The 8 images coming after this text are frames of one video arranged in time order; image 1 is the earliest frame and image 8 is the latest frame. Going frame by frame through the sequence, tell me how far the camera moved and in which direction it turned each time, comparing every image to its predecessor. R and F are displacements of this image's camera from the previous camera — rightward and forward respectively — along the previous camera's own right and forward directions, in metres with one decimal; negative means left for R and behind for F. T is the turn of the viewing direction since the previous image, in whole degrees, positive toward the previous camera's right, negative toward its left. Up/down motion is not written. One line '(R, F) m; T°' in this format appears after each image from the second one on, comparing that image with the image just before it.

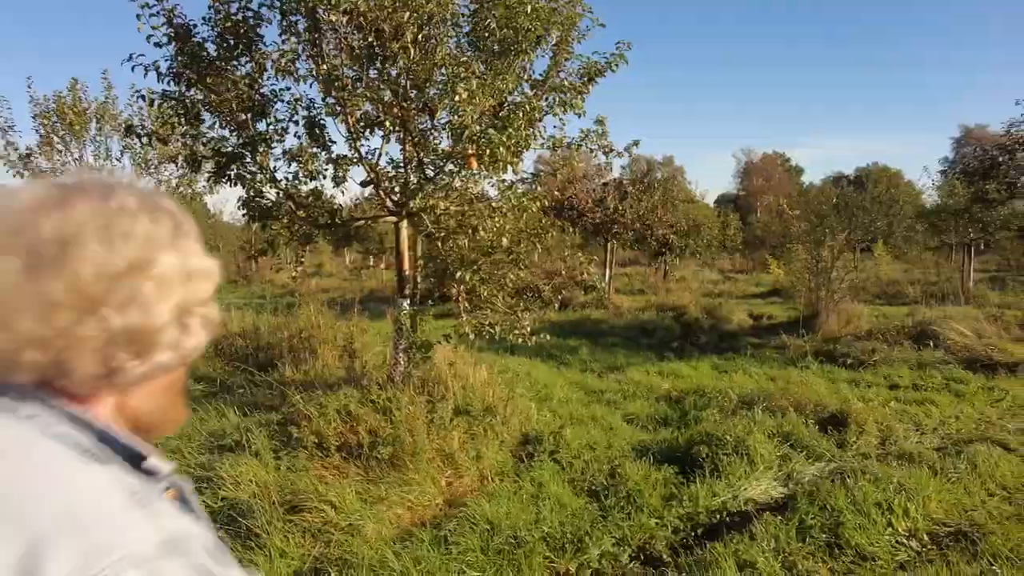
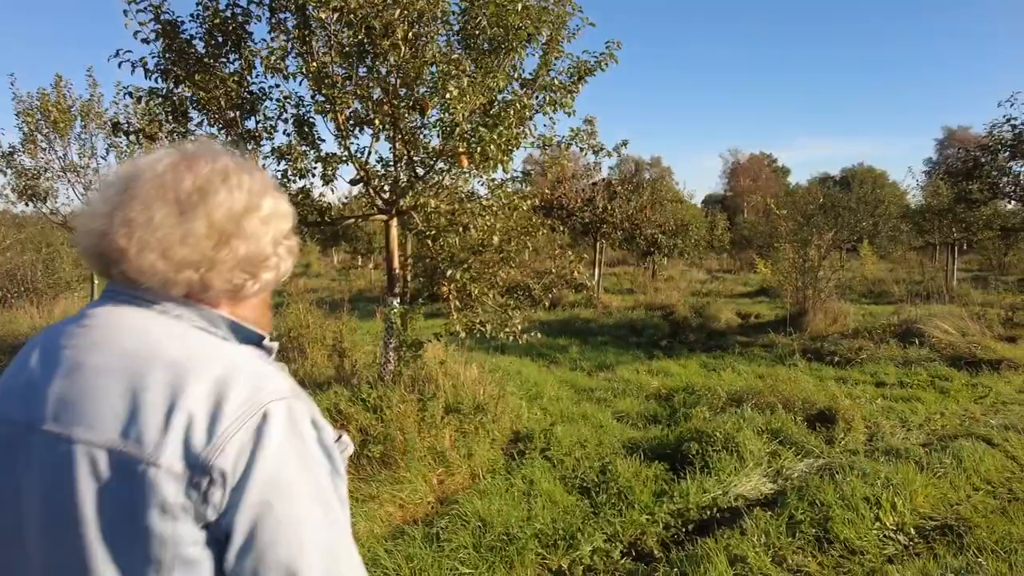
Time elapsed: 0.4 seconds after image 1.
(0.0, 0.0) m; +1°
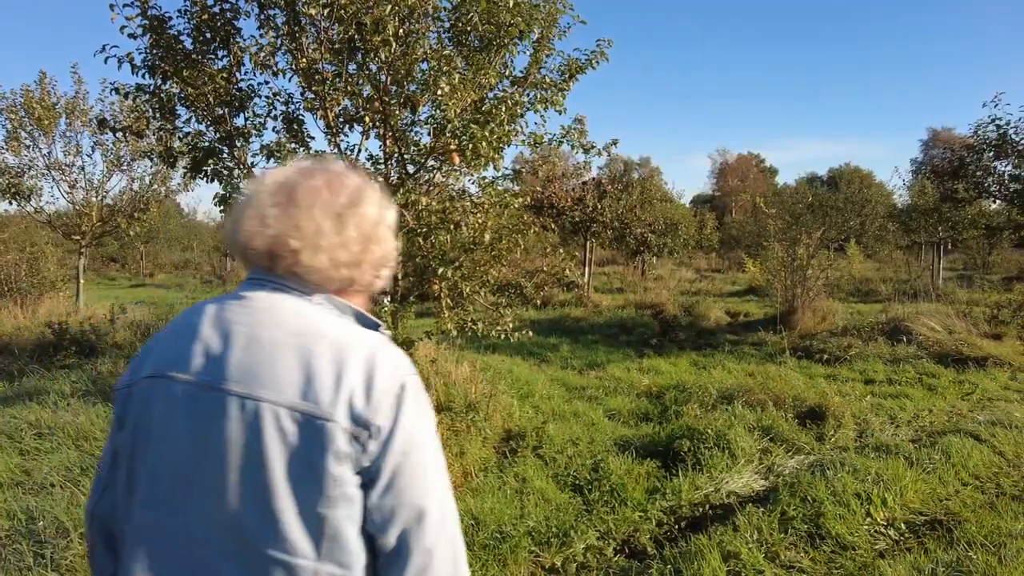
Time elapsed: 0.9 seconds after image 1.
(0.0, 0.0) m; +1°
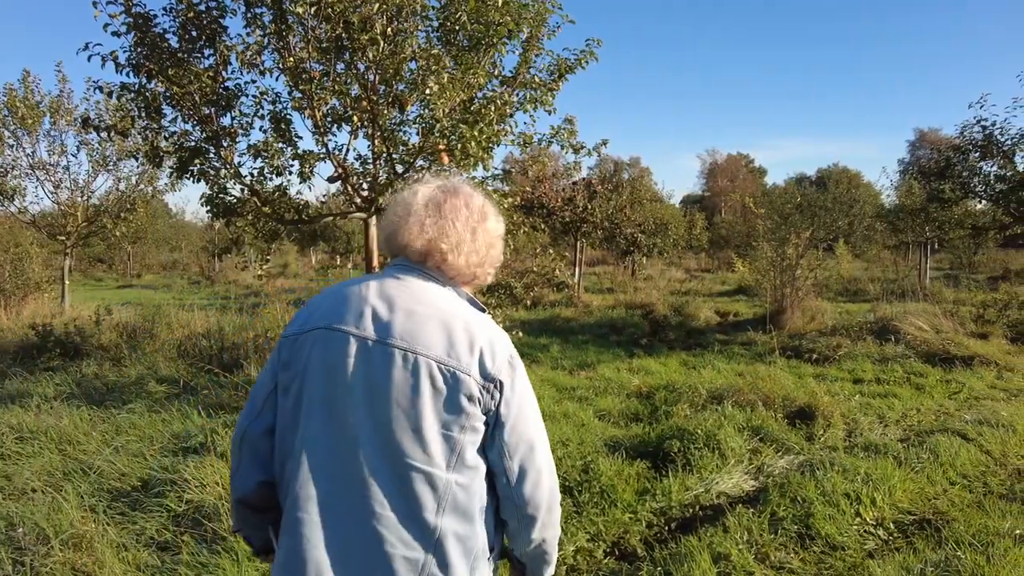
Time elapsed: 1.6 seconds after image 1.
(0.0, 0.0) m; +1°
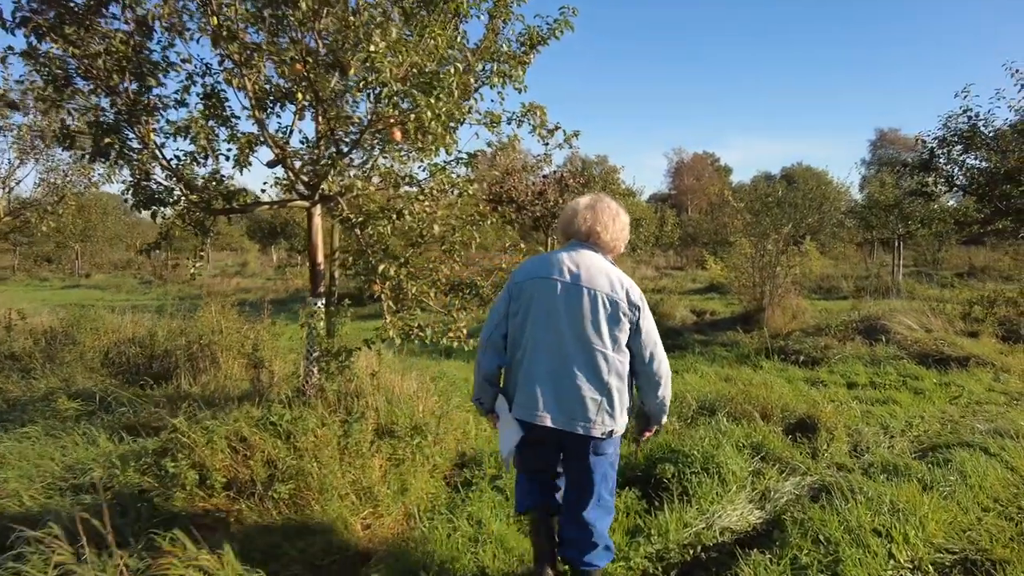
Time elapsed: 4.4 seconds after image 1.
(0.0, +0.7) m; +3°
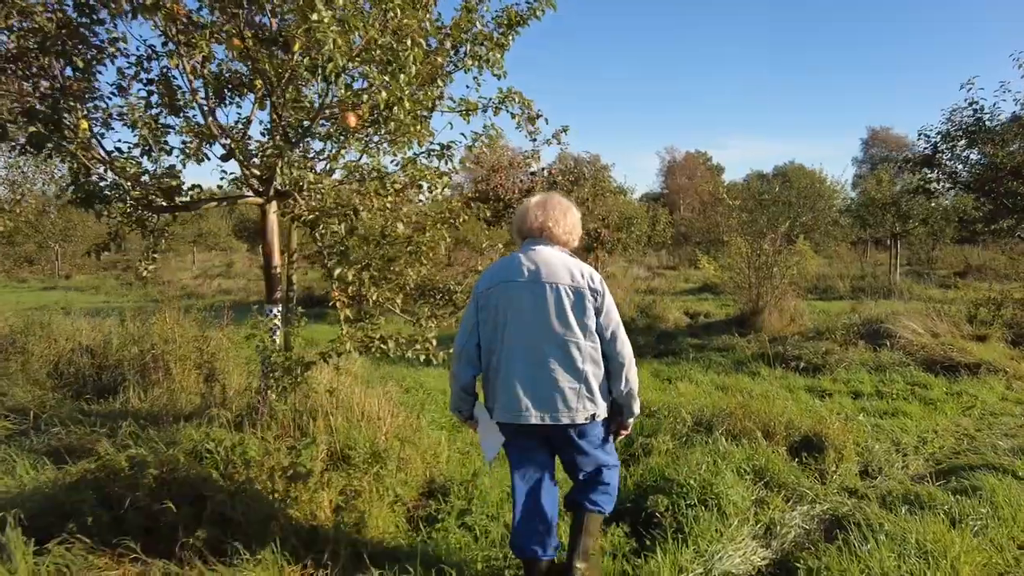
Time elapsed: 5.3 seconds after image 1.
(+0.1, +0.5) m; +1°
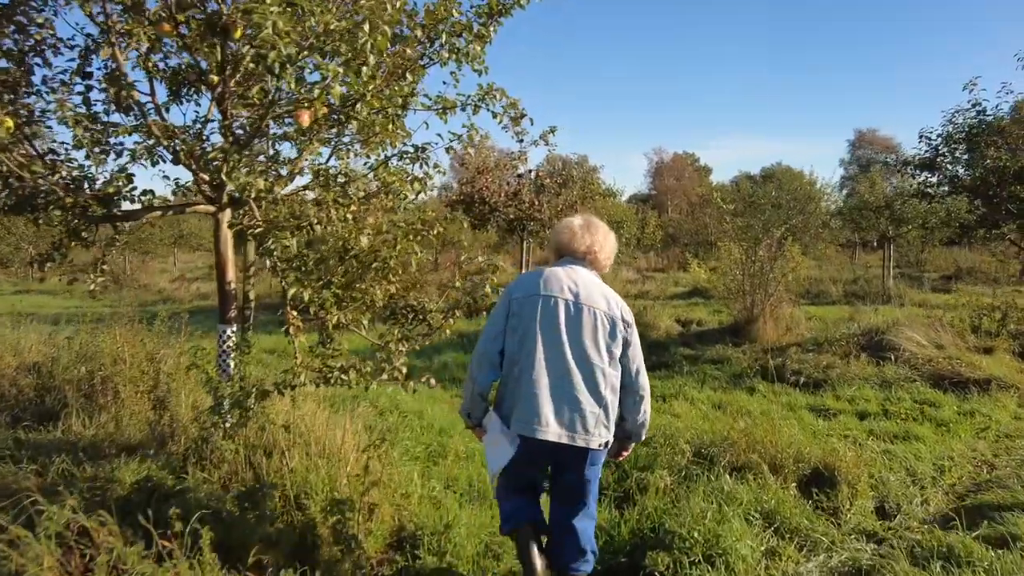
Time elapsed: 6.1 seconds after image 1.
(0.0, +0.4) m; +1°
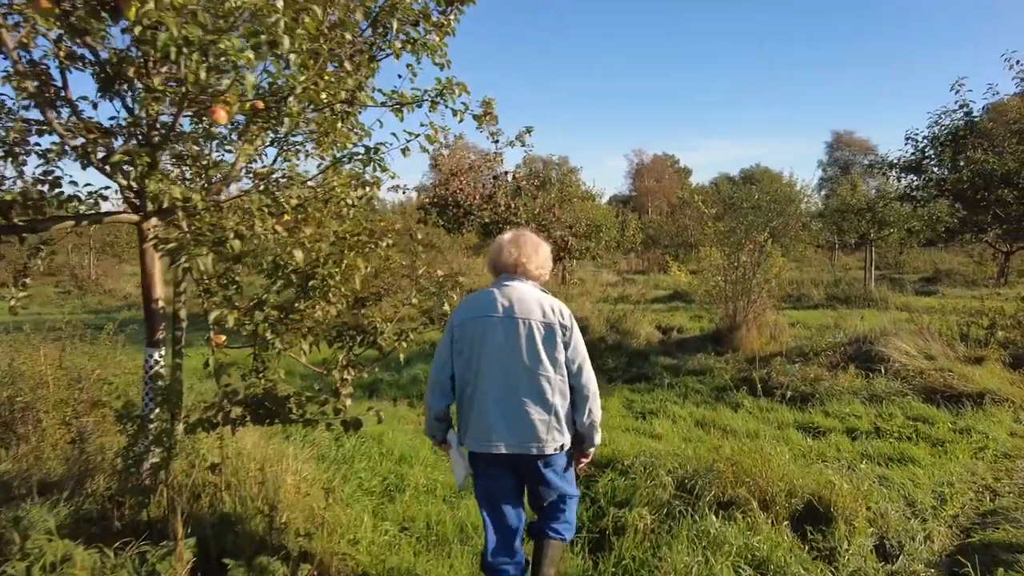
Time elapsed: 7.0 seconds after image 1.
(+0.1, +0.4) m; +2°
